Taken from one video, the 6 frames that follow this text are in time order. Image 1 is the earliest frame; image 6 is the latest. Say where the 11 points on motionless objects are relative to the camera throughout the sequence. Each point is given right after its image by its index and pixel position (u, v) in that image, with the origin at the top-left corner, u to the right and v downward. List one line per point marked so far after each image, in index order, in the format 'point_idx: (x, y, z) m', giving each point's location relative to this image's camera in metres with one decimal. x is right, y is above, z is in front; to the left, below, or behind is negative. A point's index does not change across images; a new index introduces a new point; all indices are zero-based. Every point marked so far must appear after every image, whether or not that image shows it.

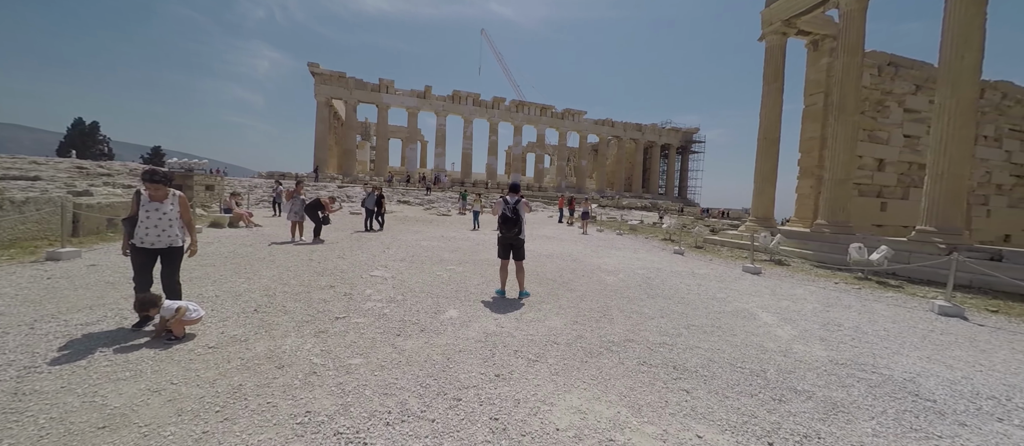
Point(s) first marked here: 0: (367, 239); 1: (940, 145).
0: (-3.2, -0.4, +8.3) m
1: (+8.5, +1.5, +7.5) m
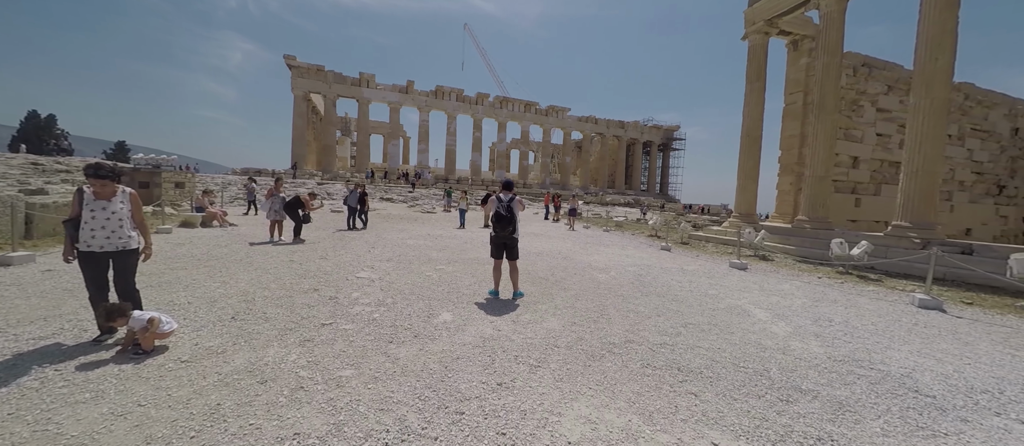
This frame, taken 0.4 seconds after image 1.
0: (-3.4, -0.3, +8.0) m
1: (+8.3, +1.6, +7.8) m
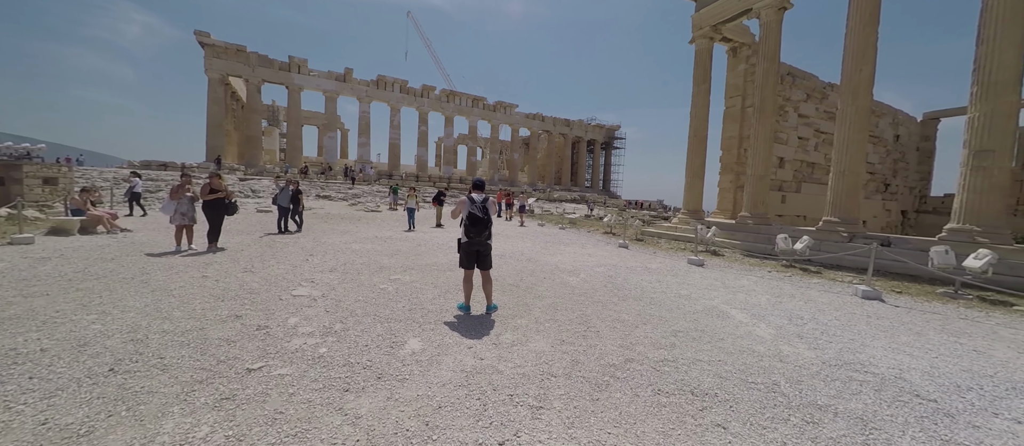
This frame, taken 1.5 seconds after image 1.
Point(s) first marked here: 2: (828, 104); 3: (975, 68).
0: (-4.2, -0.4, +6.9) m
1: (+7.4, +1.7, +8.4) m
2: (+11.6, +4.3, +13.8) m
3: (+8.1, +2.7, +6.7) m
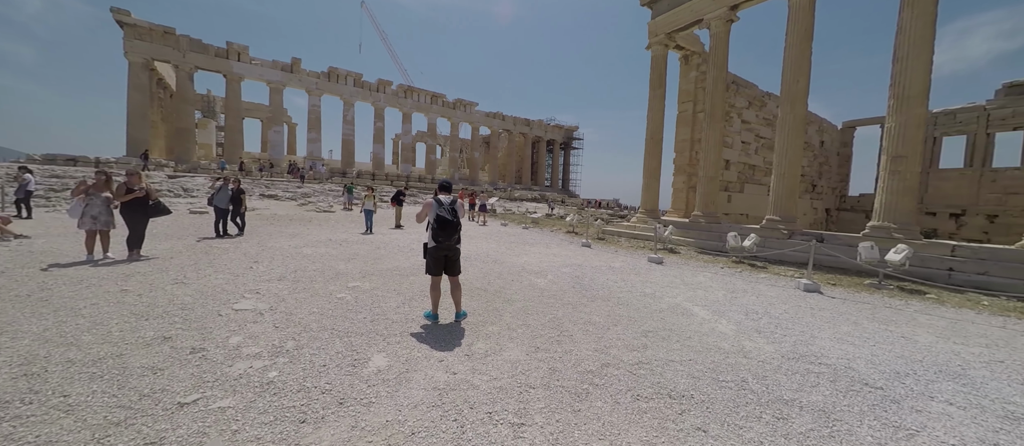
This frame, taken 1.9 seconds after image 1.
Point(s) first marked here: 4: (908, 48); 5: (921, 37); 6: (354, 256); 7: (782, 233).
0: (-4.8, -0.4, +6.3) m
1: (+6.5, +1.7, +9.0) m
2: (+10.1, +4.4, +14.9) m
3: (+7.4, +2.7, +7.4) m
4: (+7.5, +3.3, +7.2) m
5: (+7.6, +3.4, +7.1) m
6: (-2.7, -0.5, +6.4) m
7: (+6.2, -0.2, +8.6) m
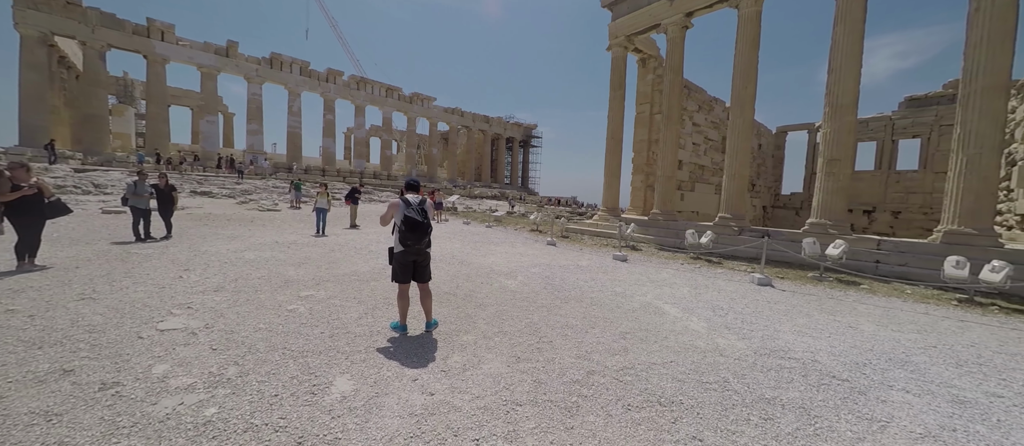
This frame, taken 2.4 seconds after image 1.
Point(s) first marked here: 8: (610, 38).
0: (-5.3, -0.5, +5.5) m
1: (+5.6, +1.8, +9.5) m
2: (+8.4, +4.6, +15.7) m
3: (+6.7, +2.8, +8.0) m
4: (+6.8, +3.3, +7.8) m
5: (+6.9, +3.5, +7.7) m
6: (-3.2, -0.6, +5.8) m
7: (+5.3, -0.1, +9.1) m
8: (+3.0, +5.8, +11.6) m
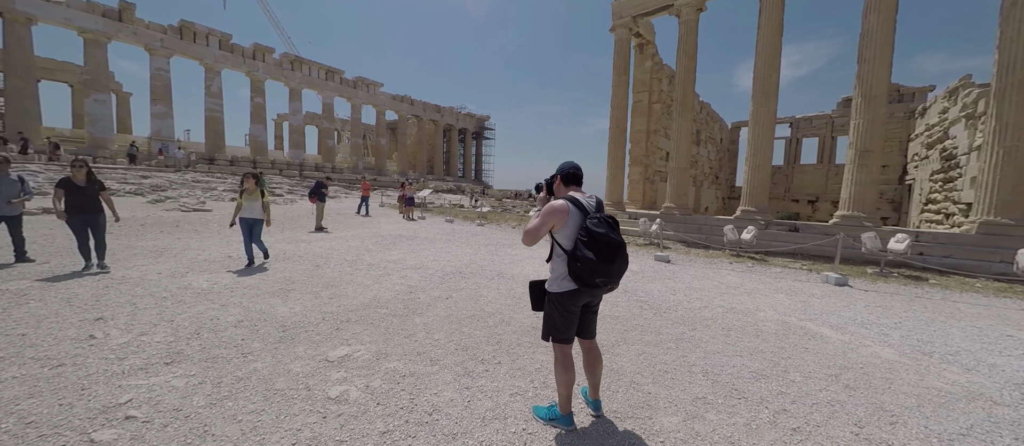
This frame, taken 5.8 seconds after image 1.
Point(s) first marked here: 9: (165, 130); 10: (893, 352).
0: (-4.4, -0.6, +3.3) m
1: (+5.7, +2.0, +9.0) m
2: (+7.5, +4.9, +15.5) m
3: (+7.0, +3.0, +7.7) m
4: (+7.1, +3.5, +7.5) m
5: (+7.3, +3.7, +7.4) m
6: (-2.3, -0.6, +4.0) m
7: (+5.6, 0.0, +8.6) m
8: (+2.7, +5.9, +10.6) m
9: (-17.3, +4.6, +18.8) m
10: (+3.2, -1.1, +3.2) m
